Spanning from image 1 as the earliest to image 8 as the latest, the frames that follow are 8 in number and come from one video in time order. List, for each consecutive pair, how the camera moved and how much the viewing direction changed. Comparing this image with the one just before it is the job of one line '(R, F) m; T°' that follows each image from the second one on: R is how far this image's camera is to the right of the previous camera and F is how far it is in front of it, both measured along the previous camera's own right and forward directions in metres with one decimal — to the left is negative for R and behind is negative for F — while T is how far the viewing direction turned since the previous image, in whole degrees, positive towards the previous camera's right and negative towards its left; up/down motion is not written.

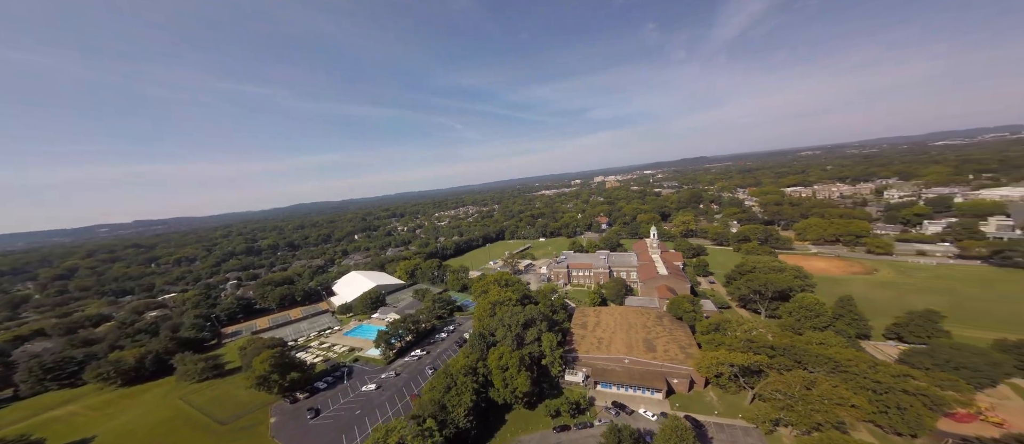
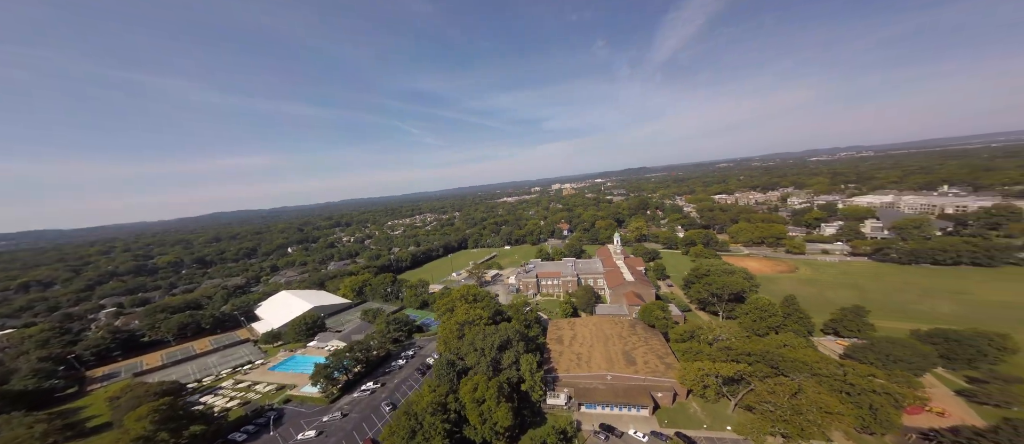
(-1.6, +2.5) m; +9°
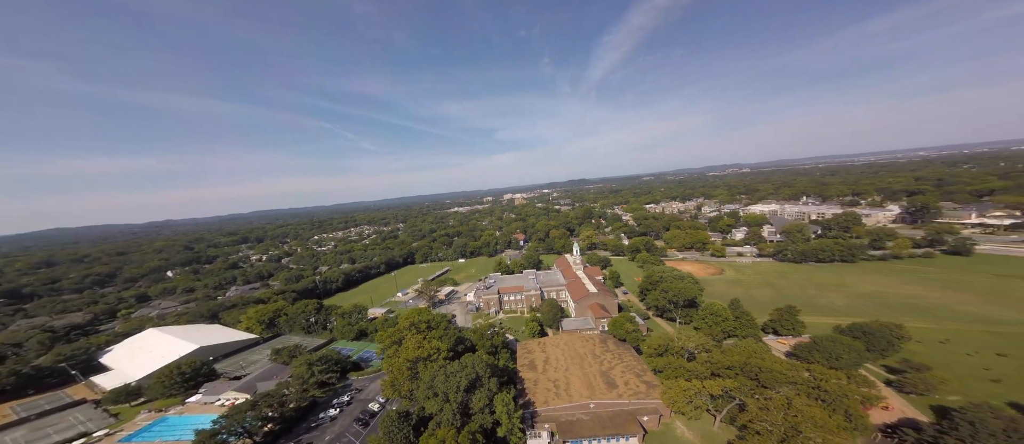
(-1.7, +3.4) m; +11°
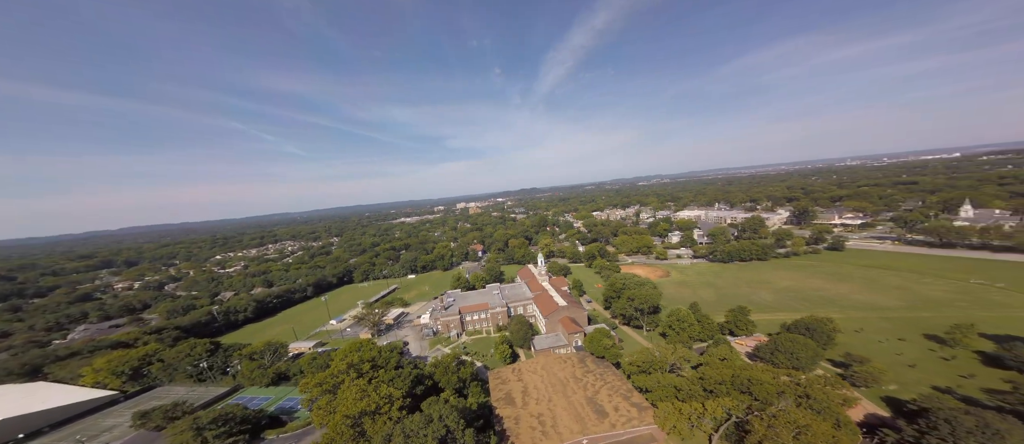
(-1.5, +3.3) m; +10°
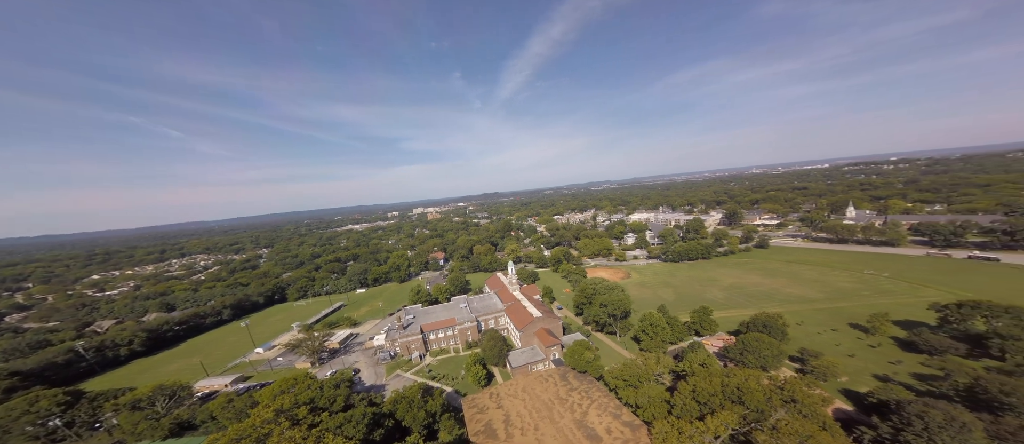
(-1.2, +2.4) m; +8°
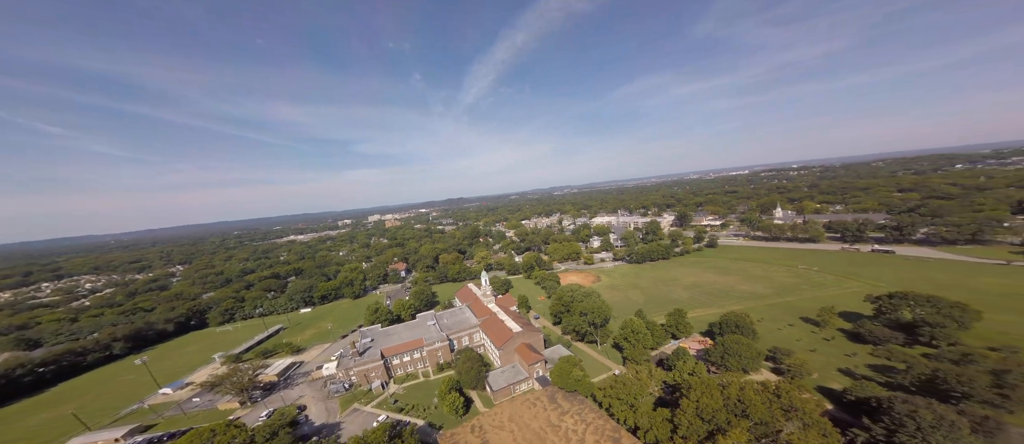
(-1.1, +2.4) m; +7°
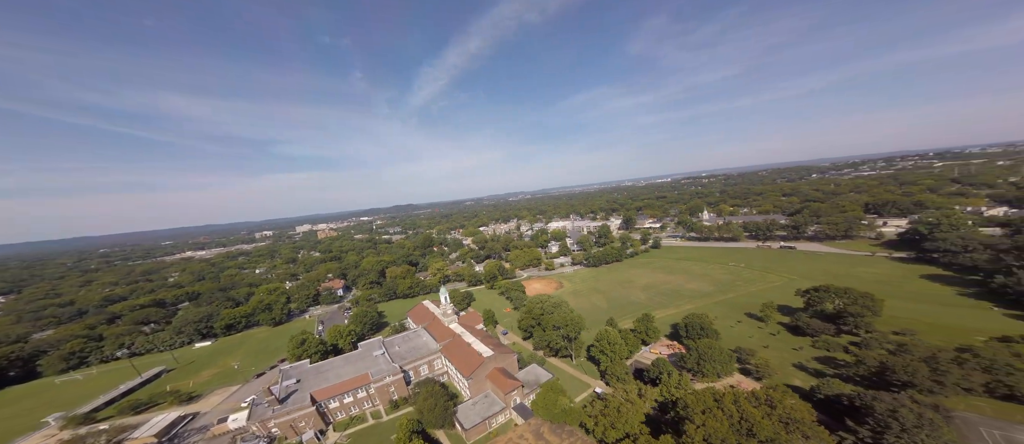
(-1.3, +2.9) m; +9°
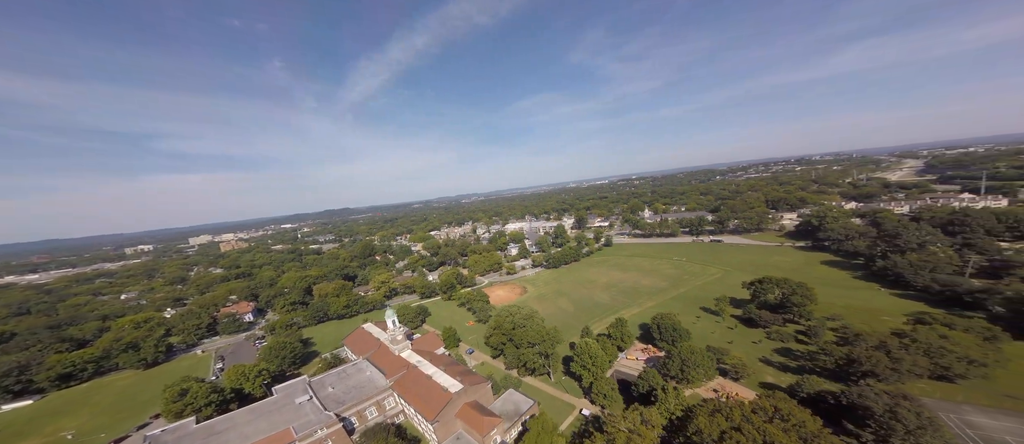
(-1.2, +3.5) m; +9°
